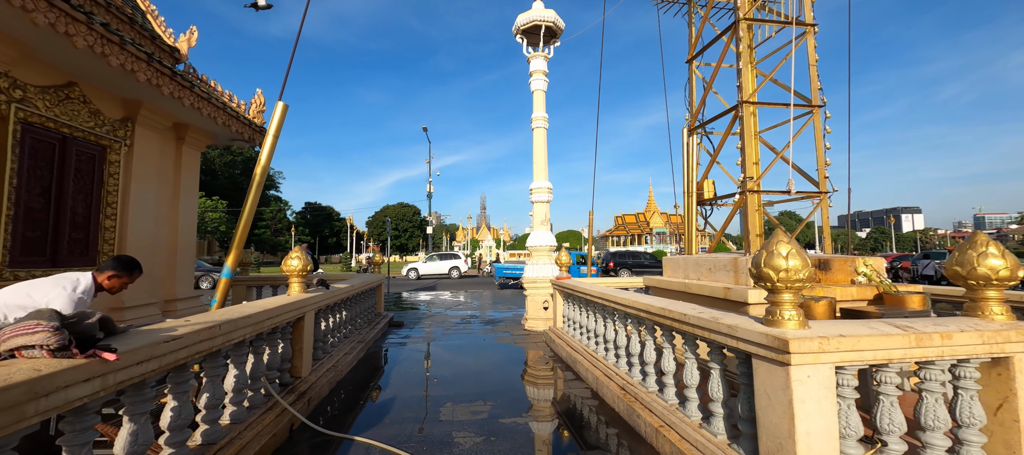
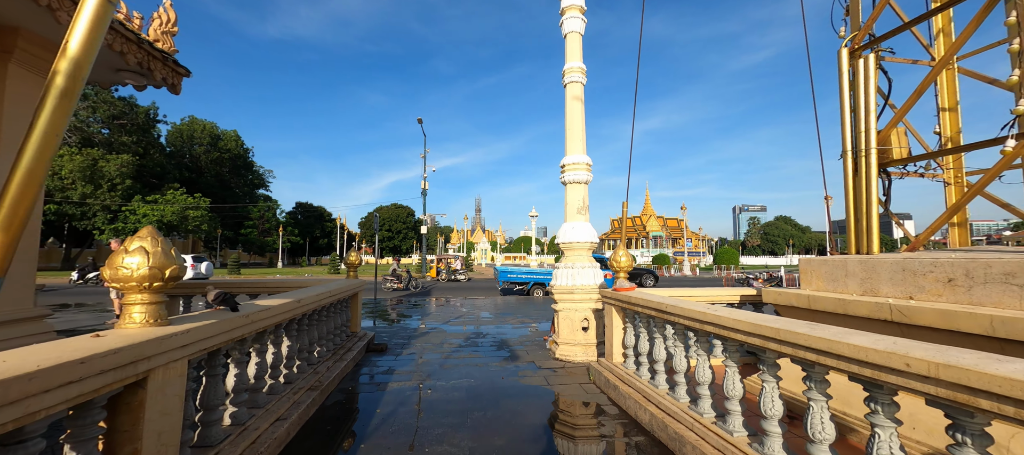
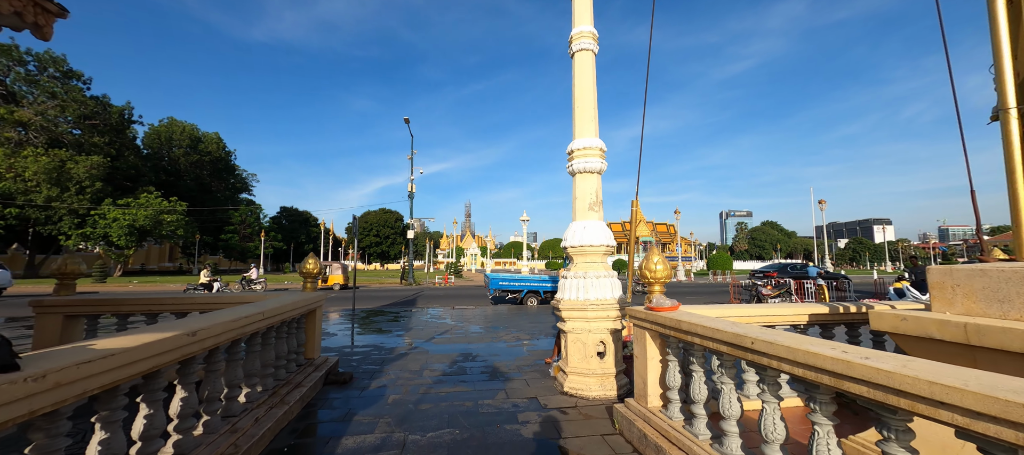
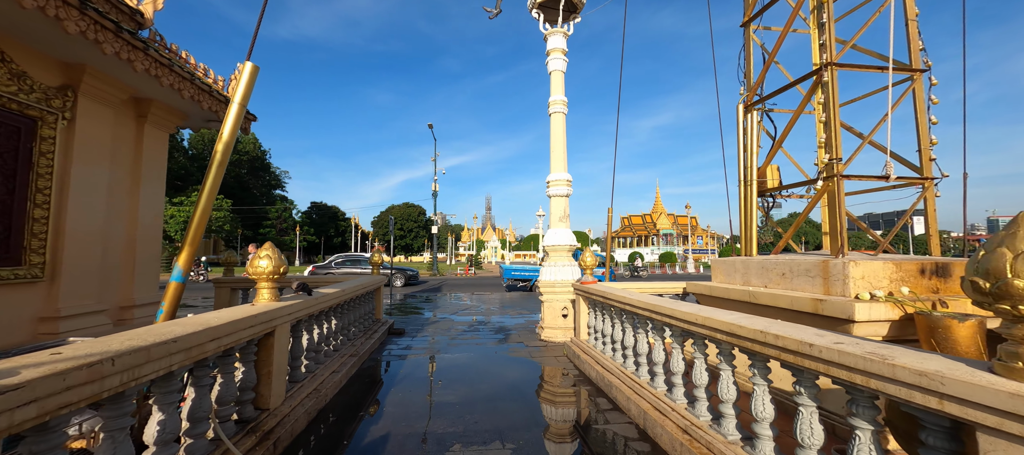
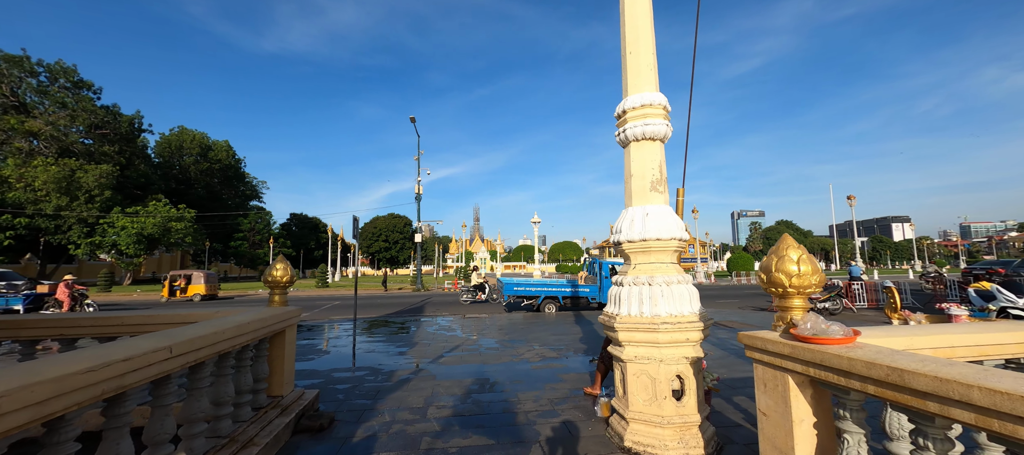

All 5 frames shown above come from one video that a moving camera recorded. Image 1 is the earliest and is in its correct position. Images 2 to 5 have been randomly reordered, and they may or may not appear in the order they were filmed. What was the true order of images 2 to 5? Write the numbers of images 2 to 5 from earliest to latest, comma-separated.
4, 2, 3, 5
